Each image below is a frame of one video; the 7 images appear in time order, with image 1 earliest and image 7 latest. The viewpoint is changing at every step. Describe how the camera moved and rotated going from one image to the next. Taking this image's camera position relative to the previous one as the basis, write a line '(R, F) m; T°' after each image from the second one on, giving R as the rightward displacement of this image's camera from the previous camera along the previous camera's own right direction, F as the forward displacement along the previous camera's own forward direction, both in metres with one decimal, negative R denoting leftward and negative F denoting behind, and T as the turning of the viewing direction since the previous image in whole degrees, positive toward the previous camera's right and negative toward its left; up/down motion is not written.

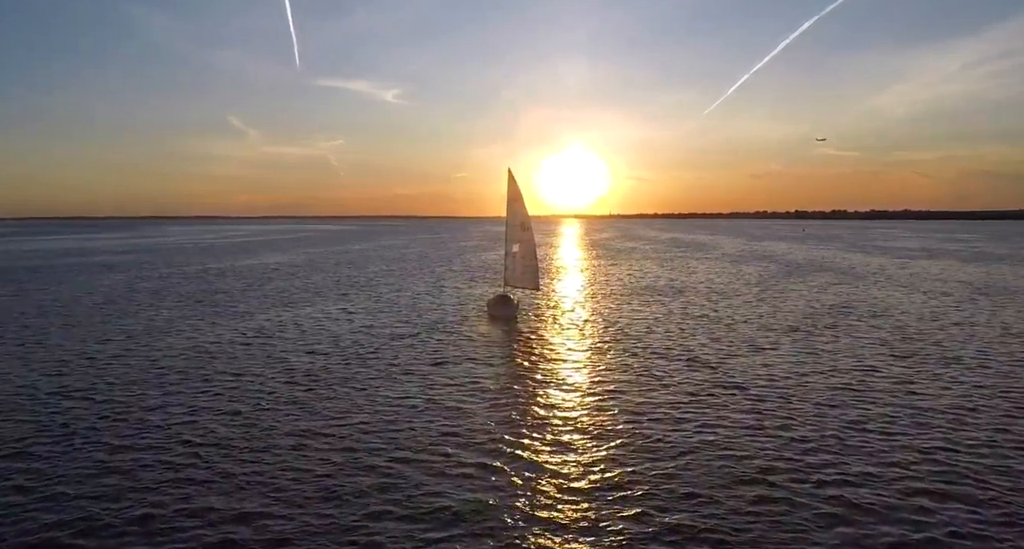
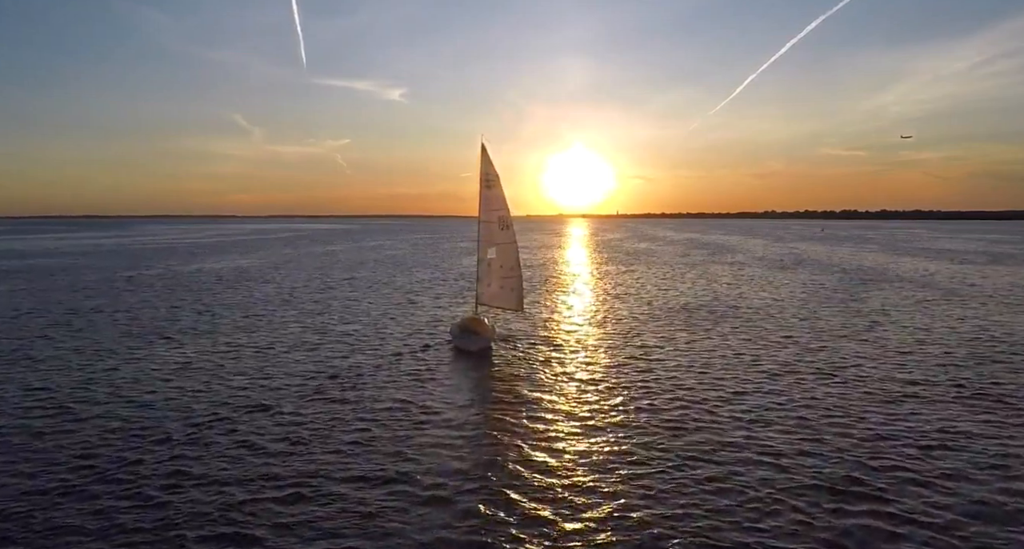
(+1.3, +13.0) m; 0°
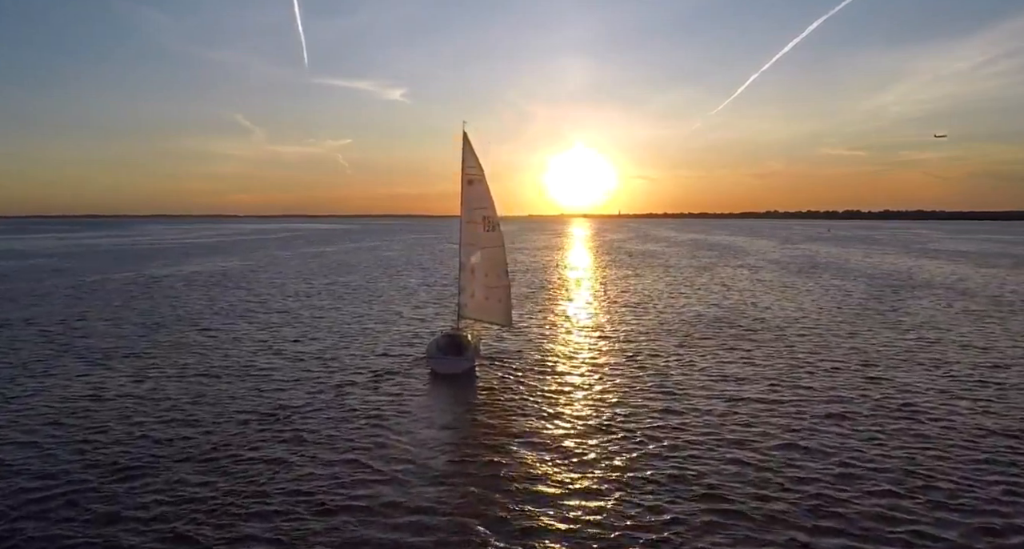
(+0.5, +4.5) m; 0°
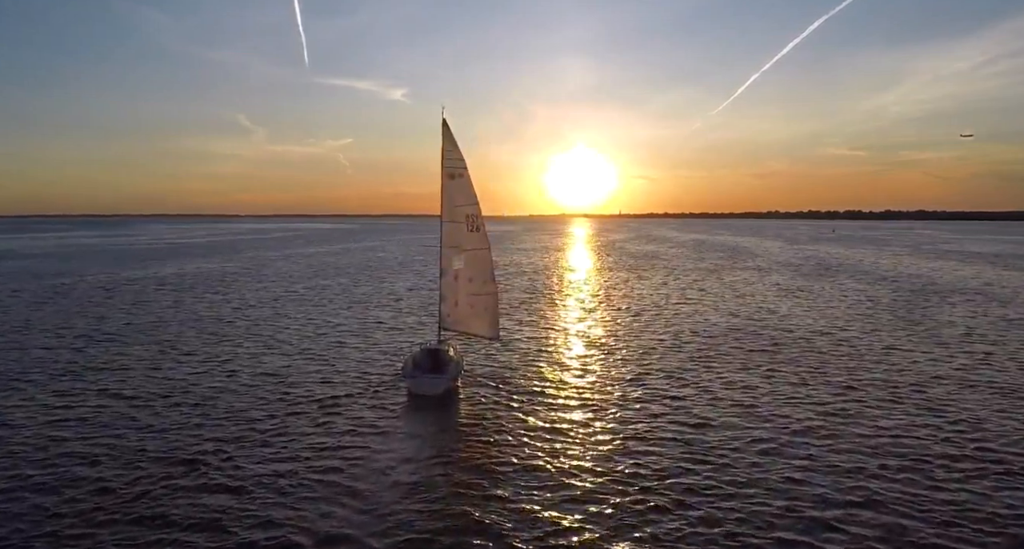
(+0.5, +3.3) m; 0°
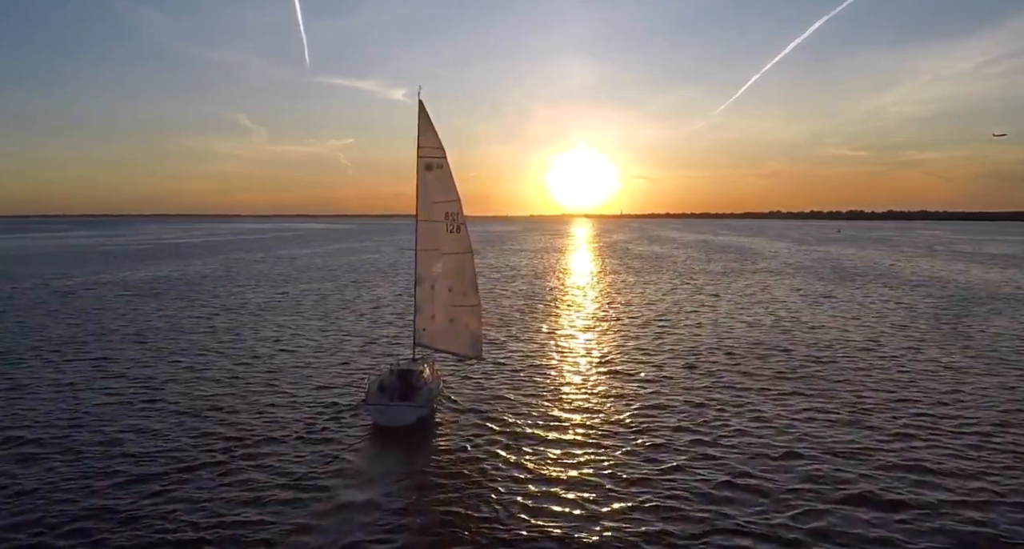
(+0.3, +3.5) m; 0°
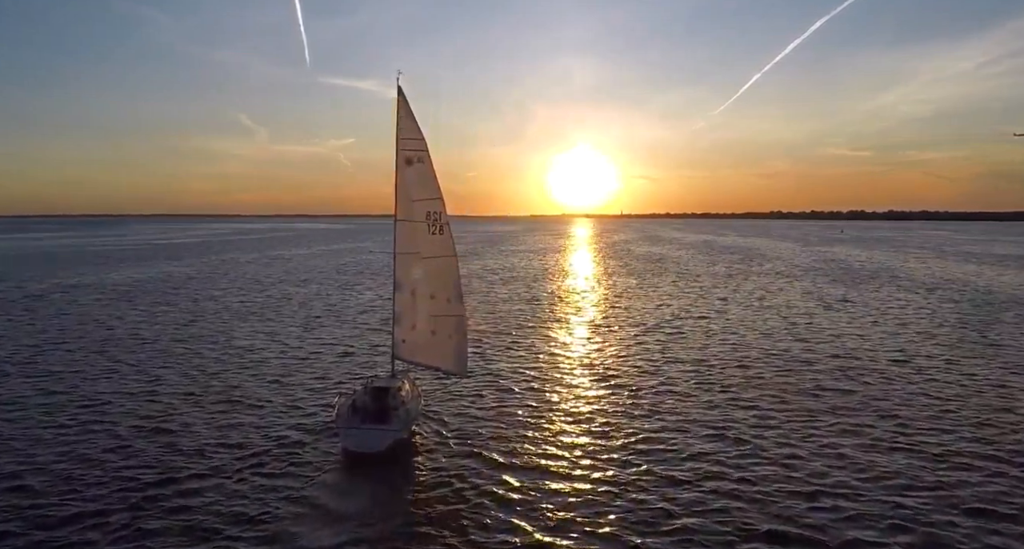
(+0.3, +2.1) m; 0°
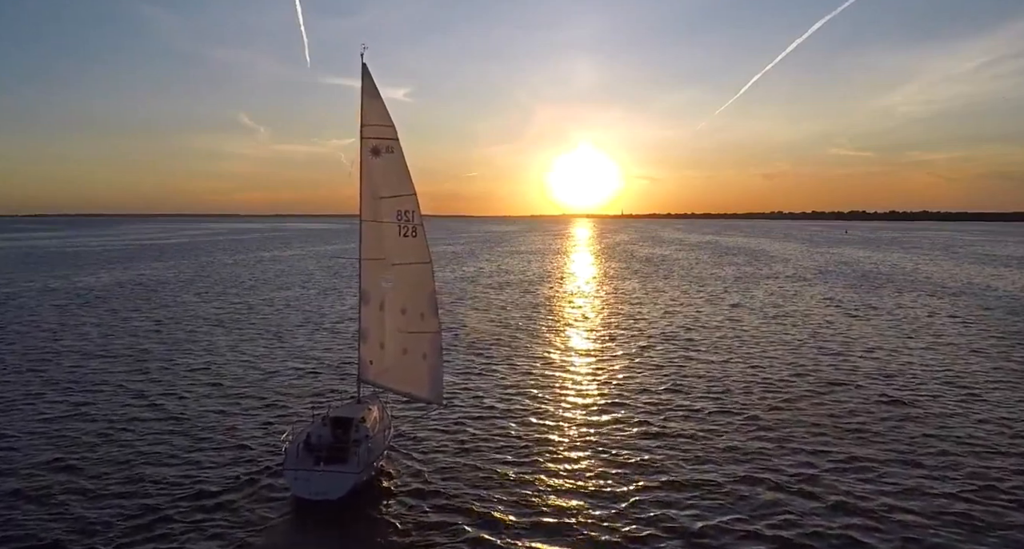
(+0.3, +2.7) m; 0°
